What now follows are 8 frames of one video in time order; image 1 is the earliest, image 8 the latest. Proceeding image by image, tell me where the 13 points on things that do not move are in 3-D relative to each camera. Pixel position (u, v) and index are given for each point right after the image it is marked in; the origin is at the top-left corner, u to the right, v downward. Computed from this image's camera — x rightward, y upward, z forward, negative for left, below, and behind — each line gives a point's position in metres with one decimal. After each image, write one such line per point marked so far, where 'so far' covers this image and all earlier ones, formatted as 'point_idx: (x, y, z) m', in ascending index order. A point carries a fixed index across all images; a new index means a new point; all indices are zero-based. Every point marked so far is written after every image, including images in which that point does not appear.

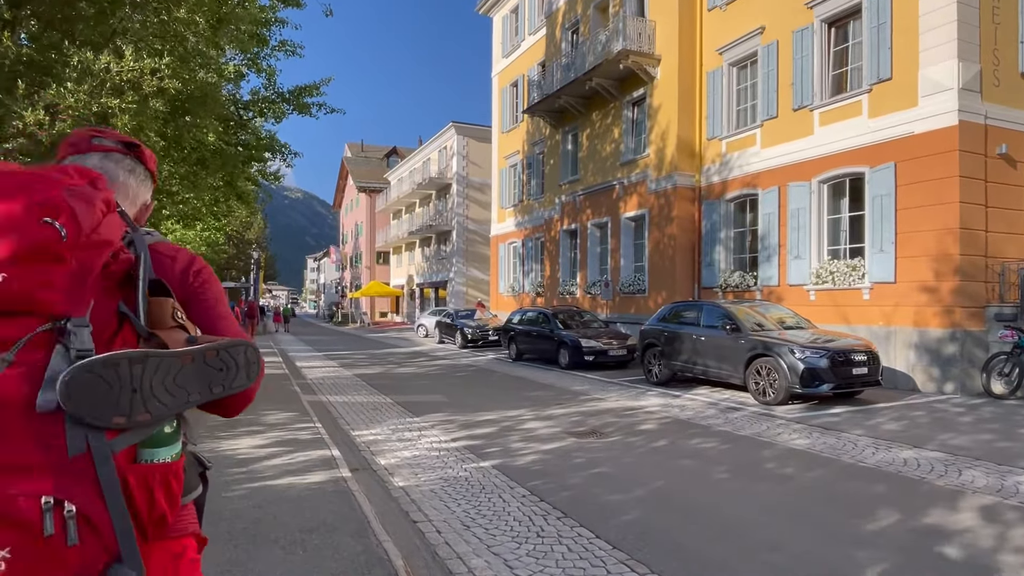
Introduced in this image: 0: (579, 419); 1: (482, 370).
0: (+1.0, -2.0, +9.8) m
1: (-0.8, -2.2, +17.1) m
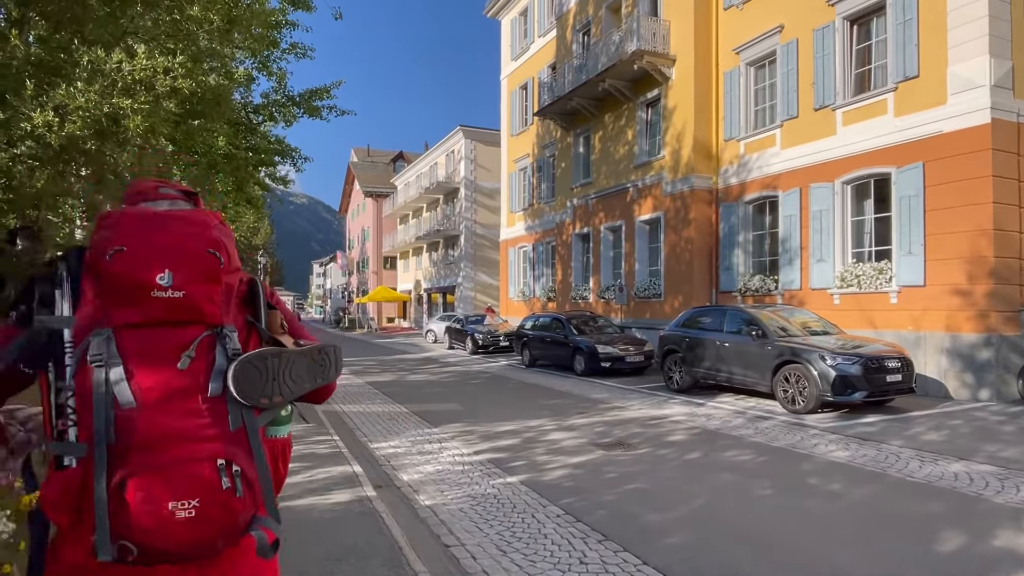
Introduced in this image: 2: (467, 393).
0: (+1.3, -2.1, +9.4) m
1: (-0.4, -2.3, +16.8) m
2: (-1.0, -2.2, +13.5) m
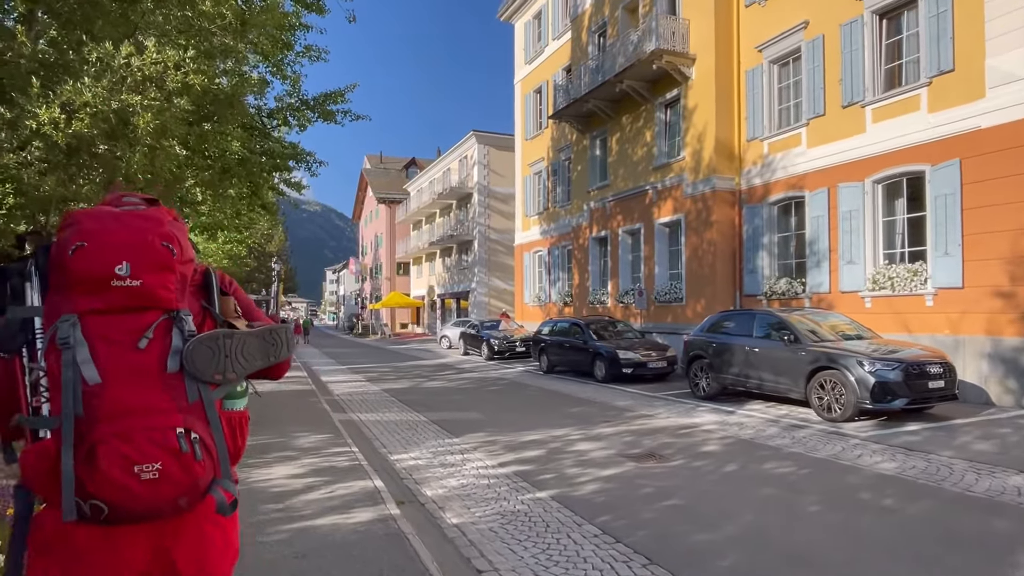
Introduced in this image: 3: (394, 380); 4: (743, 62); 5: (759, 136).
0: (+1.7, -2.1, +9.0) m
1: (0.0, -2.4, +16.4) m
2: (-0.5, -2.3, +13.2) m
3: (-3.3, -2.6, +17.9) m
4: (+6.0, +5.9, +16.7) m
5: (+6.2, +3.8, +16.1) m
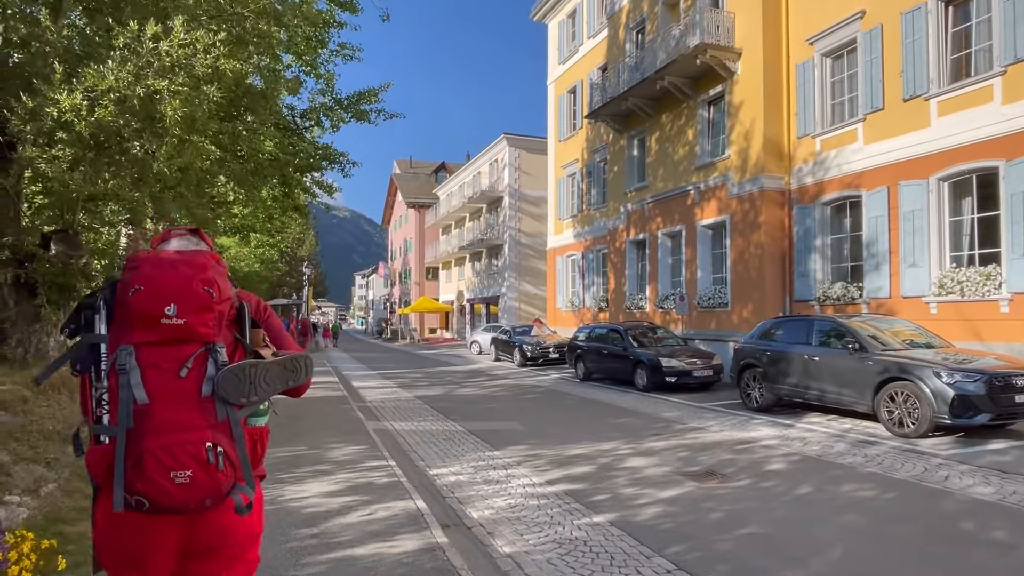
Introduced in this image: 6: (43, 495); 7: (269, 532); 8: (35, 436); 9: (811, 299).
0: (+2.3, -2.2, +8.4) m
1: (+0.9, -2.5, +15.8) m
2: (+0.2, -2.4, +12.6) m
3: (-2.3, -2.7, +17.4) m
4: (+6.9, +5.7, +15.9) m
5: (+7.1, +3.7, +15.3) m
6: (-3.7, -1.6, +5.0) m
7: (-1.8, -1.8, +4.7) m
8: (-4.4, -1.3, +5.9) m
9: (+7.0, -0.3, +15.0) m
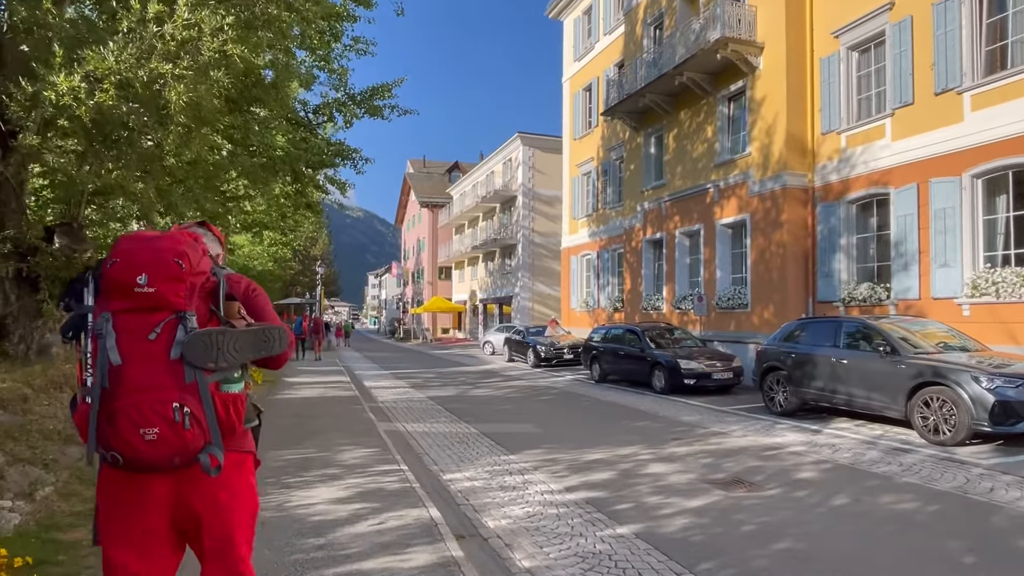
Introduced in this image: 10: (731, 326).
0: (+2.5, -2.2, +8.0) m
1: (+1.3, -2.5, +15.5) m
2: (+0.5, -2.4, +12.3) m
3: (-1.9, -2.6, +17.2) m
4: (+7.3, +5.7, +15.4) m
5: (+7.5, +3.7, +14.8) m
6: (-3.5, -1.6, +4.8) m
7: (-1.6, -1.7, +4.4) m
8: (-4.2, -1.3, +5.6) m
9: (+7.3, -0.3, +14.6) m
10: (+5.8, -1.0, +16.8) m
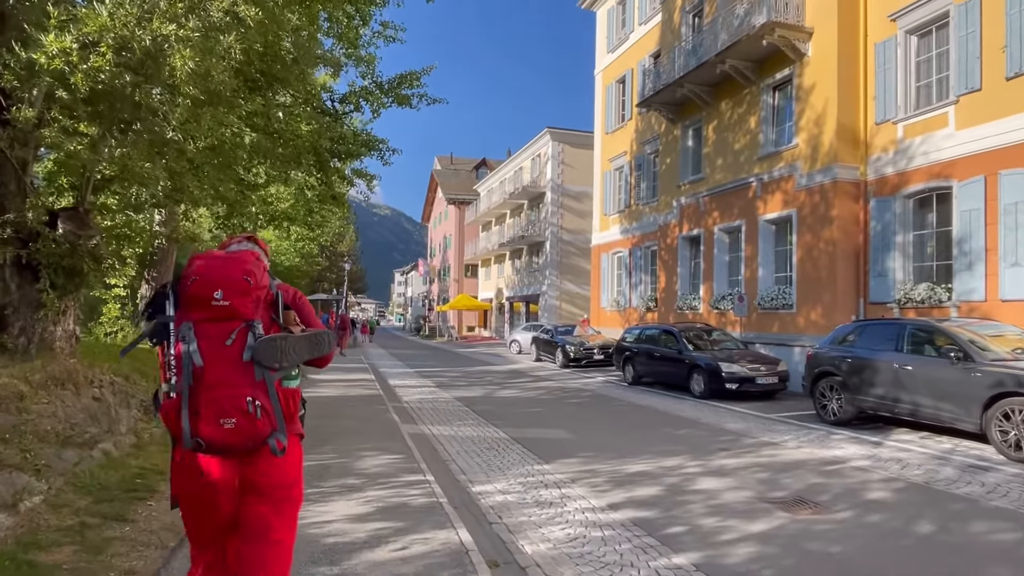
0: (+2.9, -2.1, +7.2) m
1: (+2.0, -2.5, +14.8) m
2: (+1.1, -2.3, +11.6) m
3: (-1.2, -2.5, +16.6) m
4: (+8.1, +5.7, +14.5) m
5: (+8.2, +3.7, +13.8) m
6: (-3.2, -1.5, +4.3) m
7: (-1.4, -1.7, +3.8) m
8: (-3.9, -1.2, +5.1) m
9: (+8.0, -0.3, +13.6) m
10: (+6.5, -1.0, +16.0) m
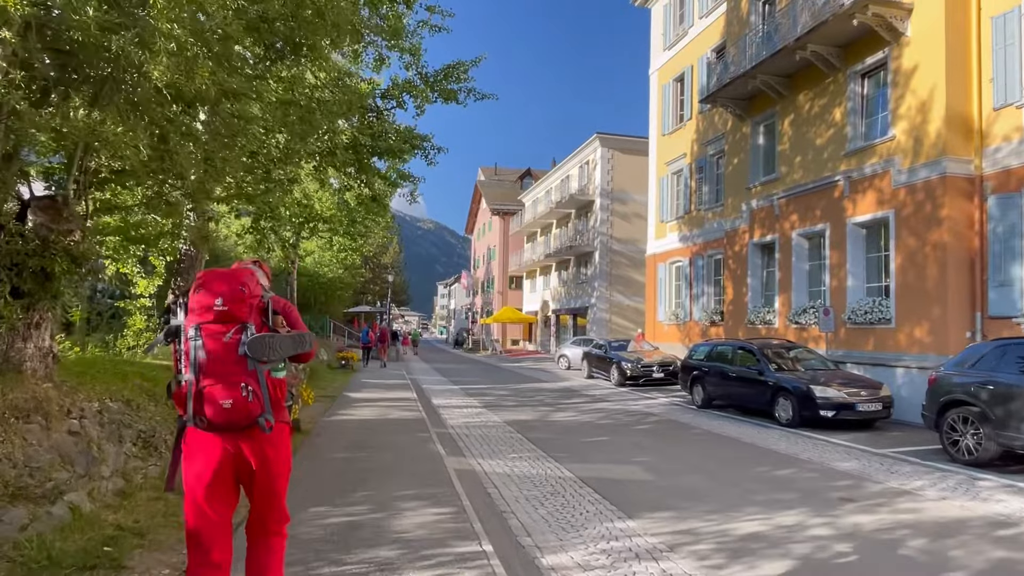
0: (+3.5, -2.2, +5.5) m
1: (+3.1, -2.7, +13.1) m
2: (+2.0, -2.5, +10.0) m
3: (+0.1, -2.8, +15.1) m
4: (+9.2, +5.5, +12.5) m
5: (+9.3, +3.4, +11.9) m
6: (-2.8, -1.5, +3.0) m
7: (-0.9, -1.7, +2.4) m
8: (-3.3, -1.2, +3.9) m
9: (+9.1, -0.5, +11.6) m
10: (+7.7, -1.2, +14.0) m
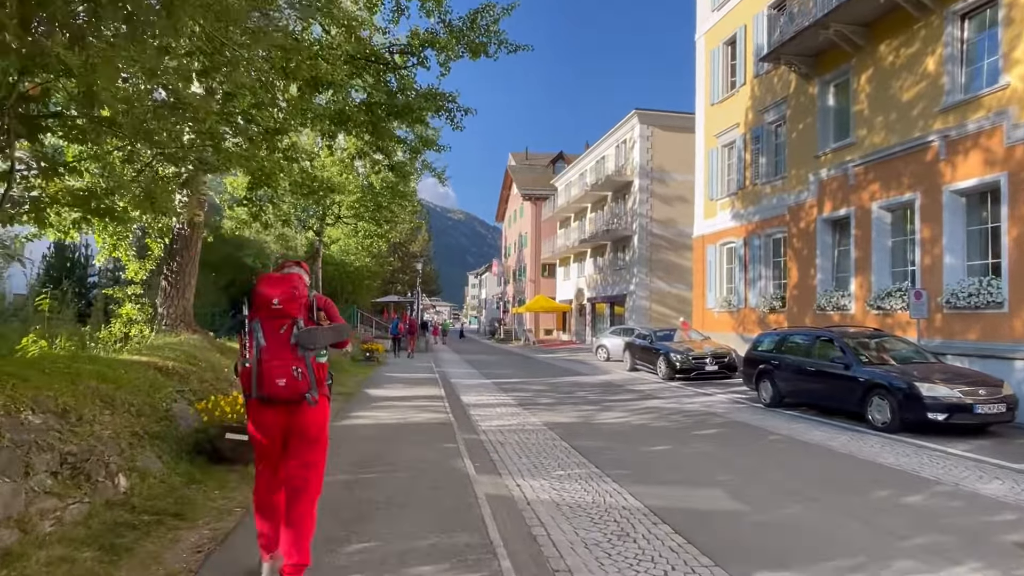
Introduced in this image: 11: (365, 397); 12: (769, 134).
0: (+3.9, -2.0, +3.6) m
1: (+3.9, -2.3, +11.2) m
2: (+2.6, -2.2, +8.1) m
3: (+0.9, -2.4, +13.3) m
4: (+9.8, +5.9, +10.2) m
5: (+9.9, +3.8, +9.6) m
6: (-2.5, -1.4, +1.3) m
7: (-0.7, -1.5, +0.6) m
8: (-3.0, -1.1, +2.3) m
9: (+9.7, -0.1, +9.3) m
10: (+8.5, -0.8, +11.8) m
11: (-3.0, -2.2, +13.1) m
12: (+7.6, +4.6, +18.9) m
